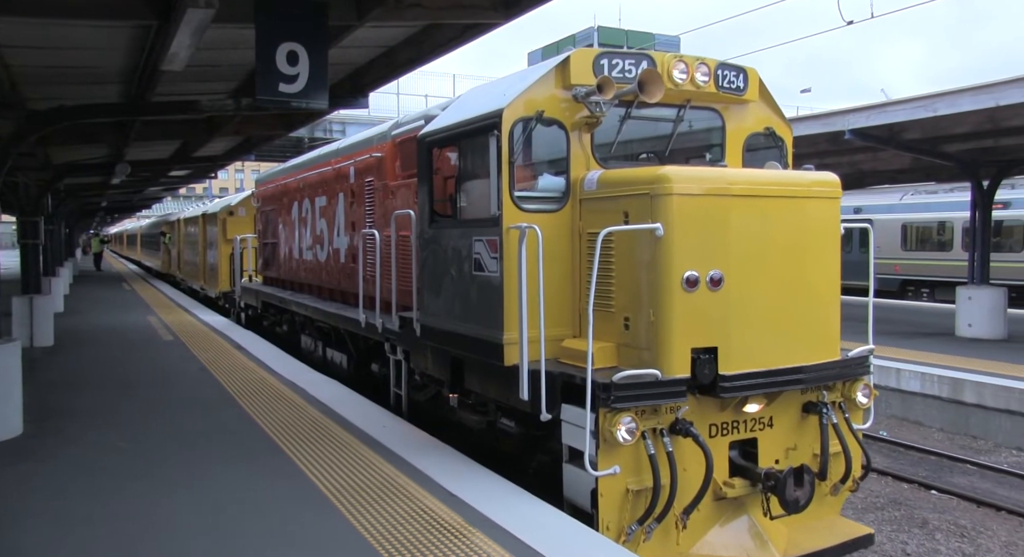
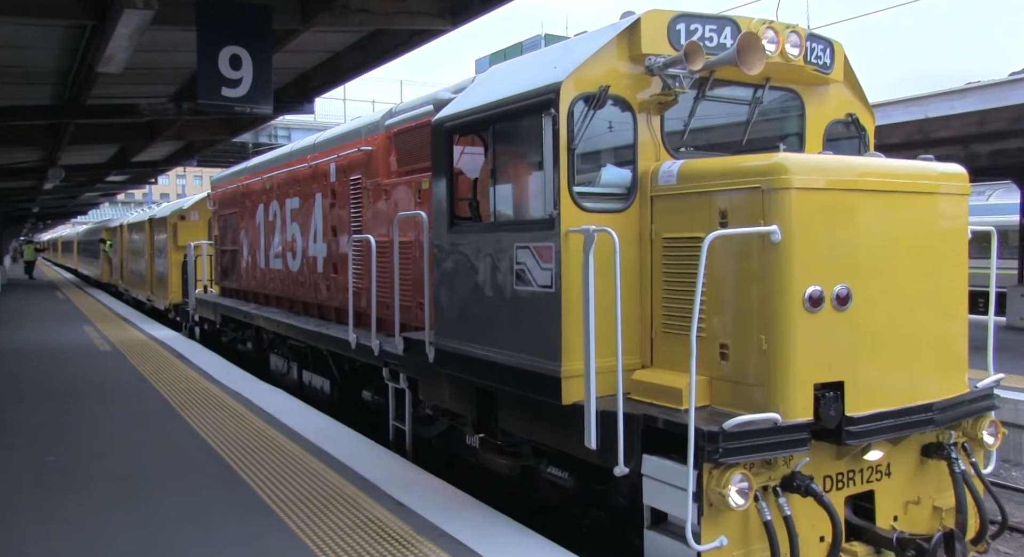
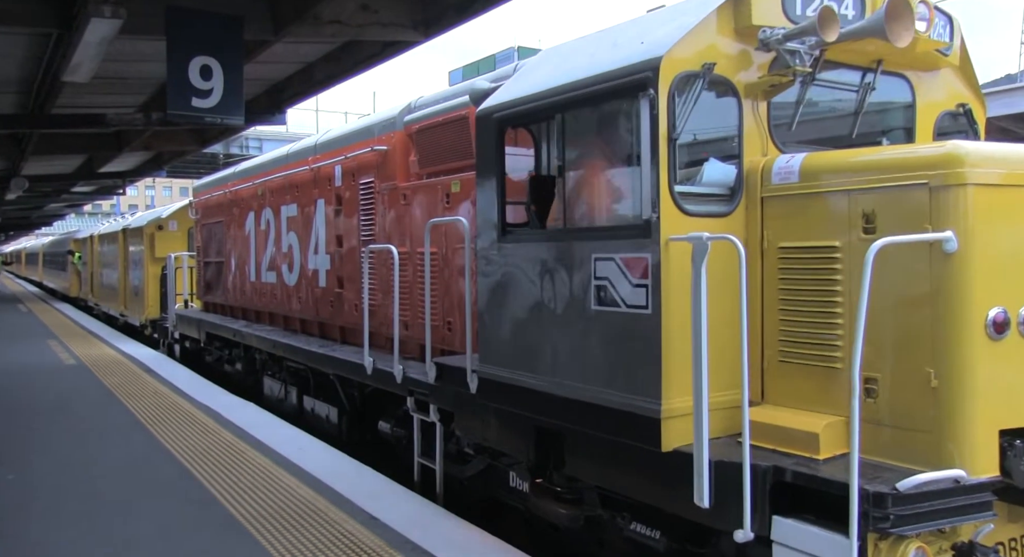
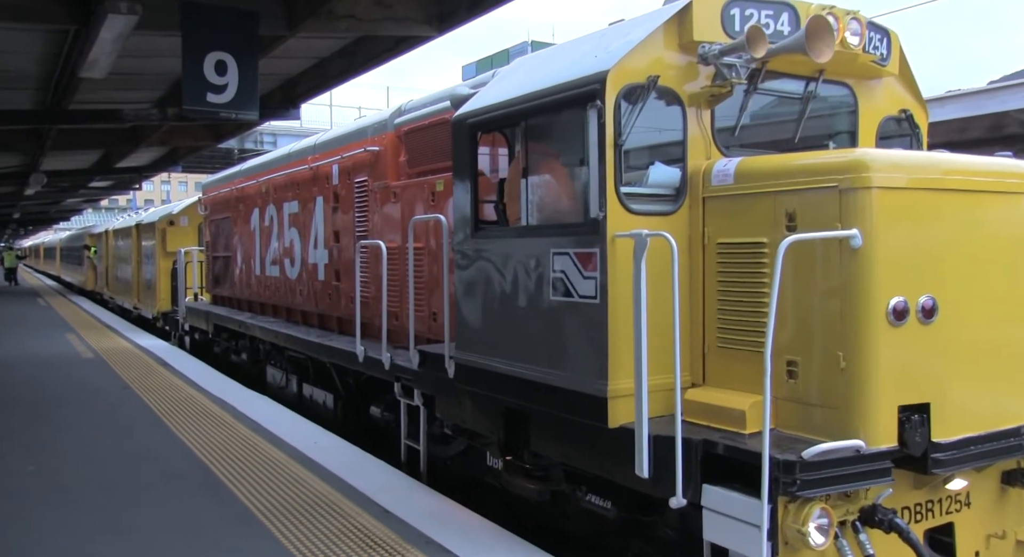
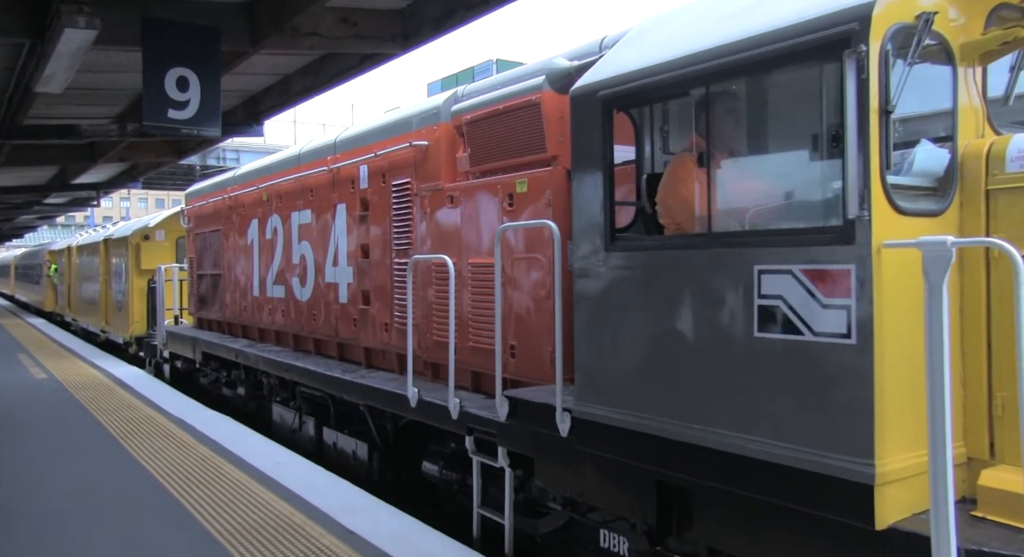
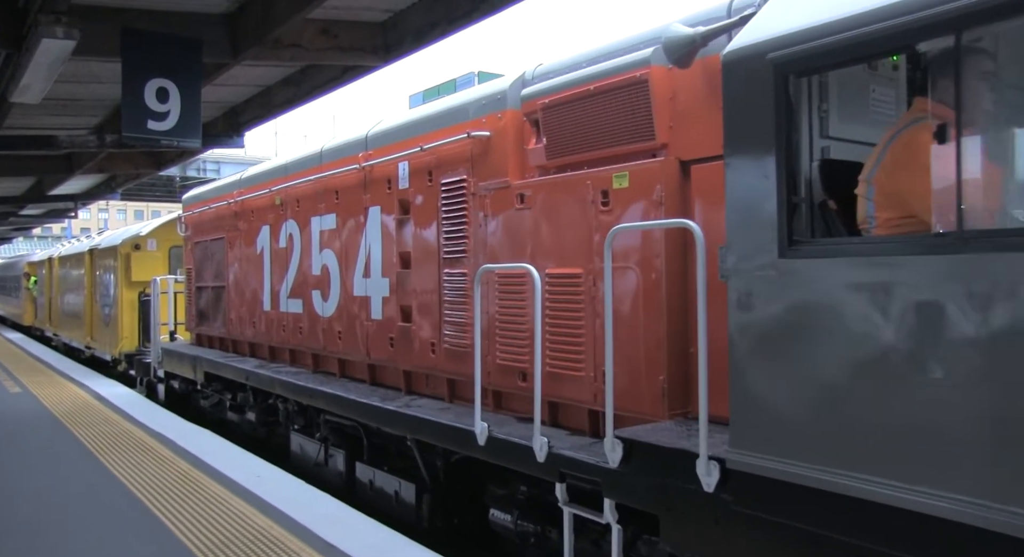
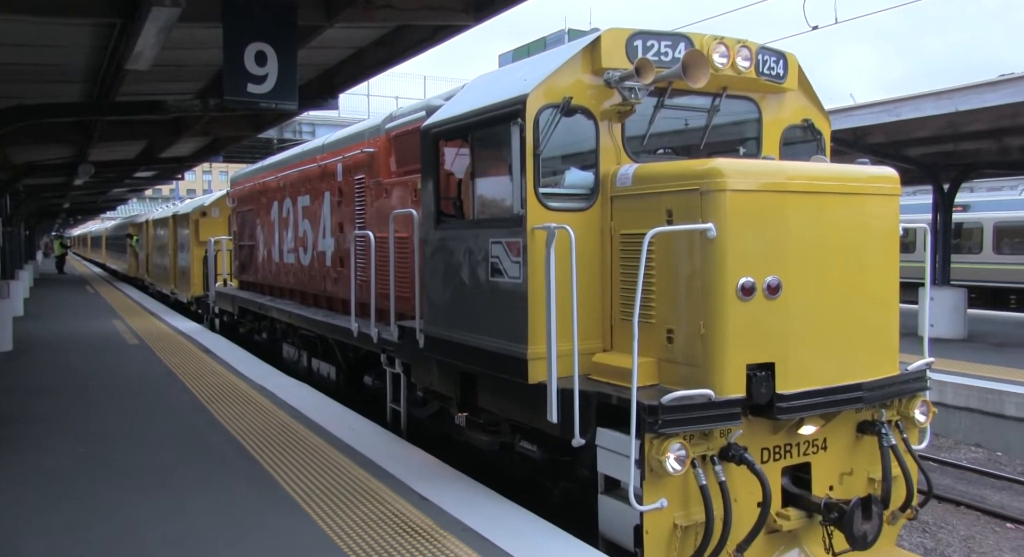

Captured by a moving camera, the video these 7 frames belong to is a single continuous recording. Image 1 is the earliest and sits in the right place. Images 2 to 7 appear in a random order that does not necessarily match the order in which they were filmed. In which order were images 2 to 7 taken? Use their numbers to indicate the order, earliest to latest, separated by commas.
7, 2, 4, 3, 5, 6
